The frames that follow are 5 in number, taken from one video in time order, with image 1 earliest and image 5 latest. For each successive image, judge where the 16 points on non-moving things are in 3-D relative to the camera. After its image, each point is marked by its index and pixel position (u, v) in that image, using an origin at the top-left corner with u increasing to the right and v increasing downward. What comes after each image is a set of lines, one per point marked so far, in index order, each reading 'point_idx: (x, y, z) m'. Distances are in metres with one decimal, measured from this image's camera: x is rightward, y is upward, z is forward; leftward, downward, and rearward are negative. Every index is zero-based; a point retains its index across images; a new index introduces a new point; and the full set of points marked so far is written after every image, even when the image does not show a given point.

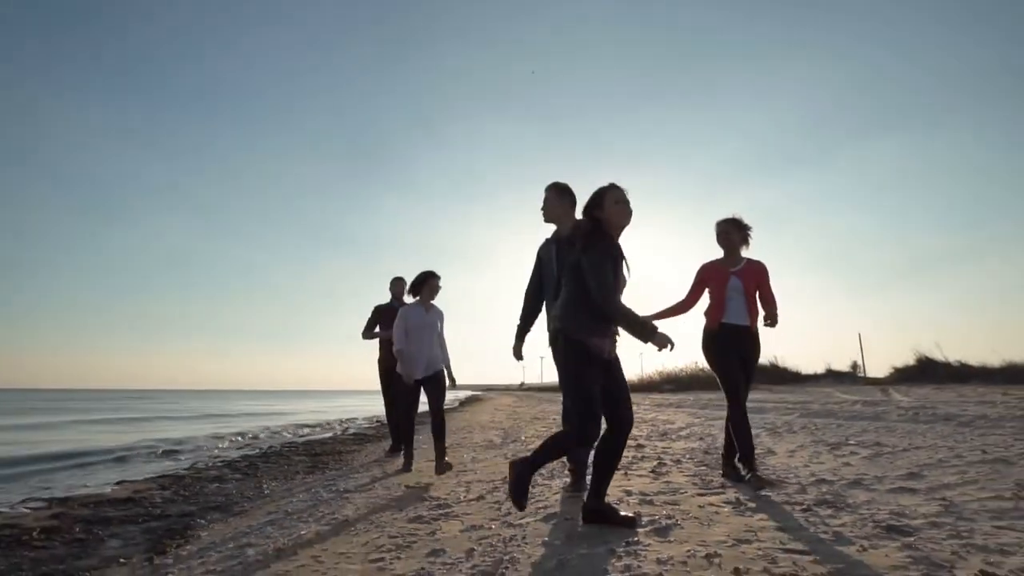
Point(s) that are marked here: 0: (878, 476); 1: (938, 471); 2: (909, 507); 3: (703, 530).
0: (+3.1, -1.6, +5.7) m
1: (+3.6, -1.5, +5.6) m
2: (+2.6, -1.4, +4.4) m
3: (+1.0, -1.3, +3.7) m
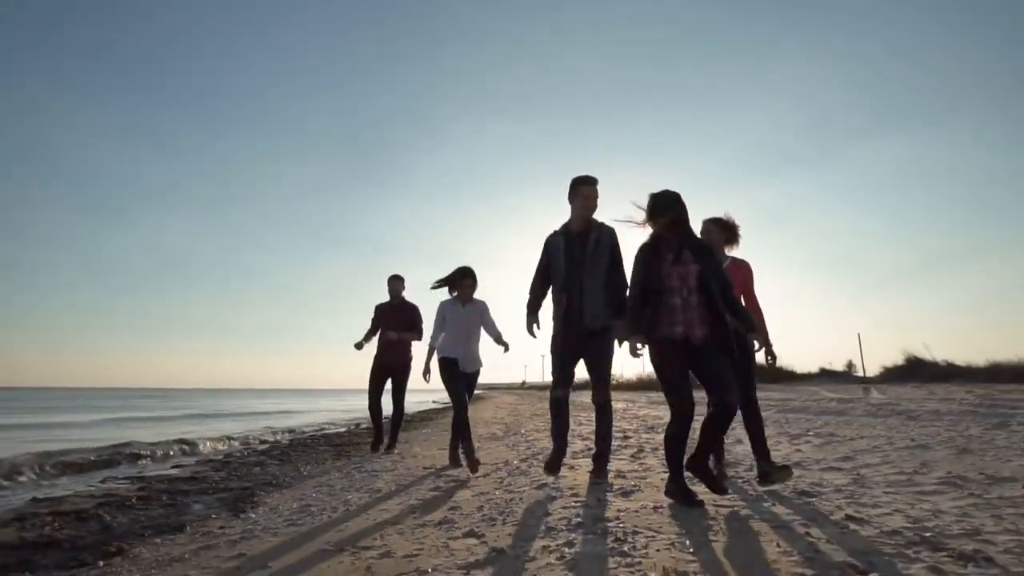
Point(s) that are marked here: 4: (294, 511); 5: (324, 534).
0: (+3.1, -1.7, +6.8) m
1: (+3.6, -1.6, +6.7) m
2: (+2.6, -1.5, +5.5) m
3: (+1.0, -1.4, +4.8) m
4: (-1.5, -1.5, +4.6) m
5: (-1.1, -1.4, +3.8) m
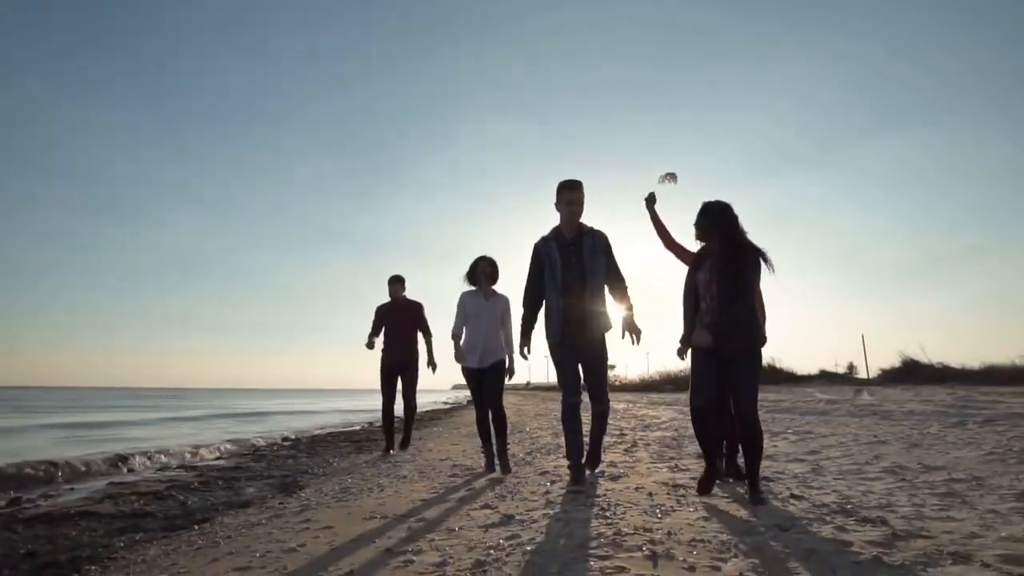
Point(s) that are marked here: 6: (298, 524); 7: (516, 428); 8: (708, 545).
0: (+3.1, -1.8, +7.7) m
1: (+3.6, -1.8, +7.6) m
2: (+2.6, -1.7, +6.4) m
3: (+1.1, -1.6, +5.7) m
4: (-1.4, -1.7, +5.5) m
5: (-1.0, -1.5, +4.7) m
6: (-1.3, -1.5, +4.2) m
7: (+0.1, -2.6, +12.4) m
8: (+0.9, -1.2, +3.3) m
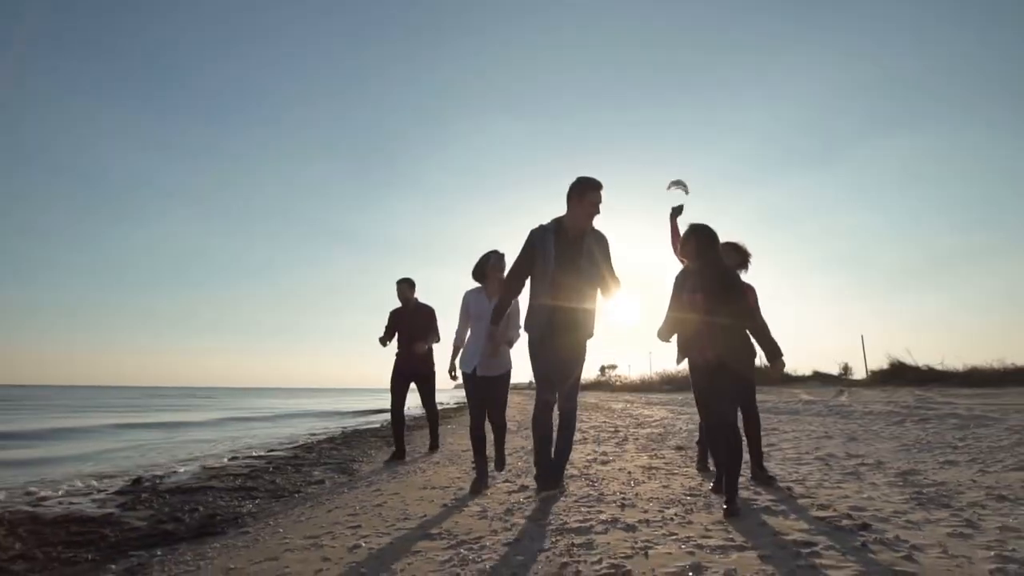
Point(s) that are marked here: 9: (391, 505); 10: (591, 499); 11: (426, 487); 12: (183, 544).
0: (+3.3, -2.1, +9.2) m
1: (+3.8, -2.1, +9.2) m
2: (+2.7, -2.0, +8.0) m
3: (+1.2, -1.9, +7.3) m
4: (-1.3, -1.9, +7.1) m
5: (-0.9, -1.8, +6.3) m
6: (-1.2, -1.7, +5.8) m
7: (+0.2, -2.9, +14.0) m
8: (+1.1, -1.5, +4.9) m
9: (-0.9, -1.6, +5.0) m
10: (+0.6, -1.5, +4.8) m
11: (-0.8, -1.7, +5.9) m
12: (-2.0, -1.6, +4.1) m
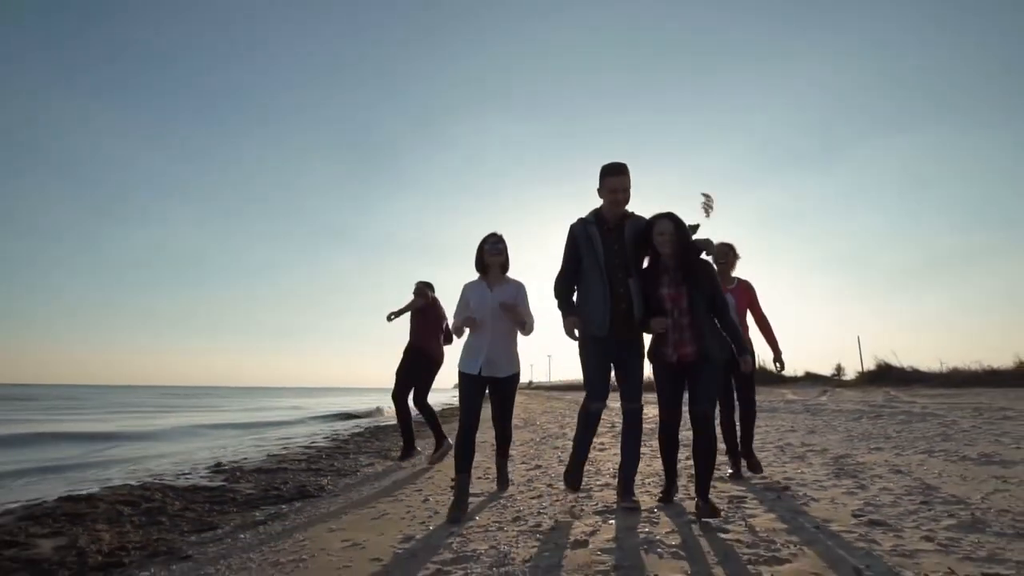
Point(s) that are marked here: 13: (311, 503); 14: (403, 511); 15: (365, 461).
0: (+3.4, -2.4, +10.8) m
1: (+3.9, -2.3, +10.8) m
2: (+2.9, -2.2, +9.5) m
3: (+1.4, -2.1, +8.8) m
4: (-1.1, -2.2, +8.7) m
5: (-0.7, -2.0, +7.9) m
6: (-1.0, -2.0, +7.4) m
7: (+0.4, -3.1, +15.6) m
8: (+1.2, -1.8, +6.4) m
9: (-0.7, -1.9, +6.6) m
10: (+0.7, -1.8, +6.4) m
11: (-0.6, -2.0, +7.5) m
12: (-1.8, -1.8, +5.7) m
13: (-1.7, -1.8, +5.5) m
14: (-0.8, -1.6, +4.9) m
15: (-1.9, -2.3, +8.8) m
